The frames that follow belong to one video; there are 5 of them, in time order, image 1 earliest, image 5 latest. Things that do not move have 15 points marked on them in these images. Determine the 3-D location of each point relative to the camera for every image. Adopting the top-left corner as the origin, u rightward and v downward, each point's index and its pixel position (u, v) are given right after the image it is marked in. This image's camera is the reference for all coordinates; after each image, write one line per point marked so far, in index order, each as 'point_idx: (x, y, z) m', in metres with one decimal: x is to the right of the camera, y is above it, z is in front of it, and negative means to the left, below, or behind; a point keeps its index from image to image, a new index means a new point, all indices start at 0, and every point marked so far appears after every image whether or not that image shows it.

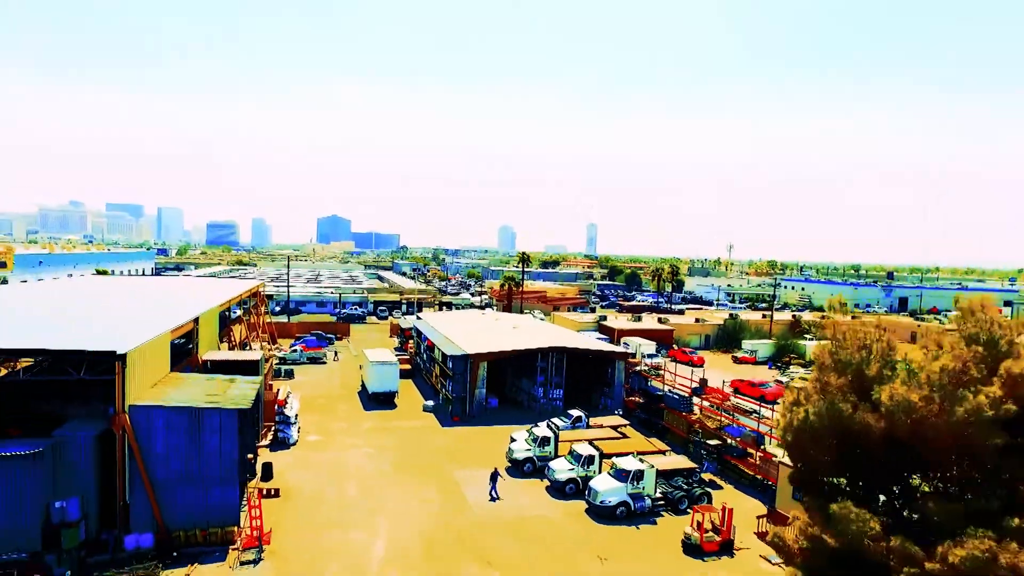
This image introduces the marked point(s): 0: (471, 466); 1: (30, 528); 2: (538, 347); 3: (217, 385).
0: (-0.7, -3.1, +10.4) m
1: (-5.3, -2.6, +6.5) m
2: (+0.6, -1.4, +14.0) m
3: (-4.3, -1.4, +8.7) m
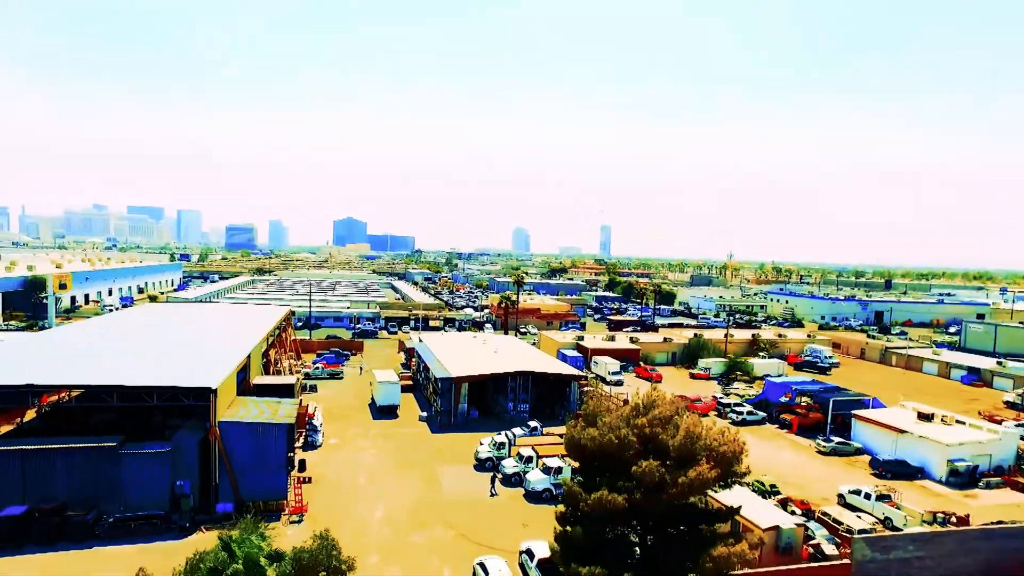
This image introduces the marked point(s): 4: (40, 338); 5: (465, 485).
0: (-1.5, -4.2, +14.3) m
1: (-6.2, -3.7, +10.5) m
2: (-0.1, -2.5, +17.9) m
3: (-5.2, -2.5, +12.7) m
4: (-12.8, -1.3, +16.1) m
5: (-1.0, -4.3, +13.0) m
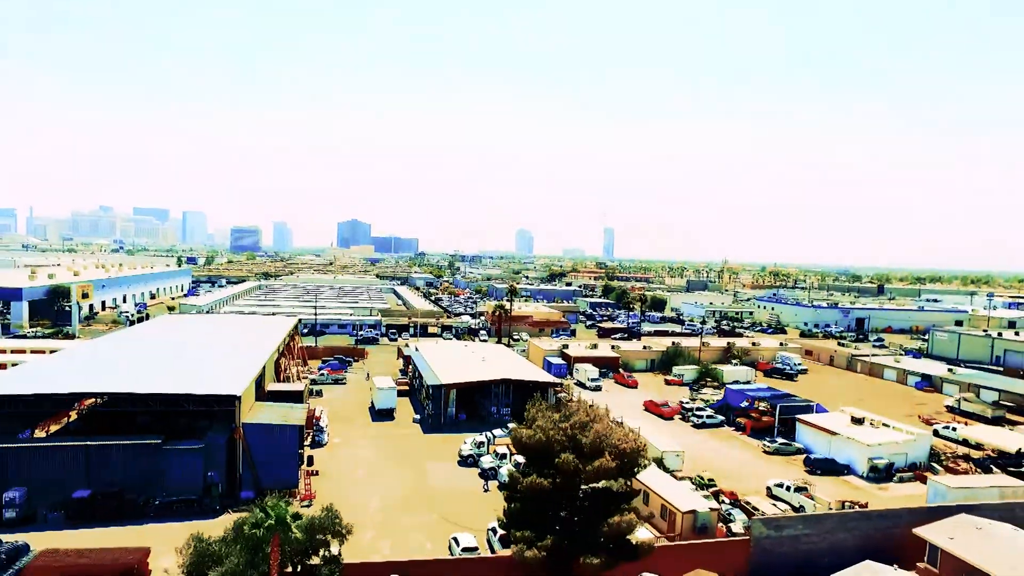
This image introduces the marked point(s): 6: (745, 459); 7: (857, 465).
0: (-2.1, -4.8, +16.6) m
1: (-6.8, -4.2, +12.9) m
2: (-0.7, -3.1, +20.2) m
3: (-5.8, -3.1, +15.1) m
4: (-13.3, -1.9, +18.5) m
5: (-1.6, -4.9, +15.3) m
6: (+6.9, -5.1, +17.6) m
7: (+9.8, -5.0, +16.9) m
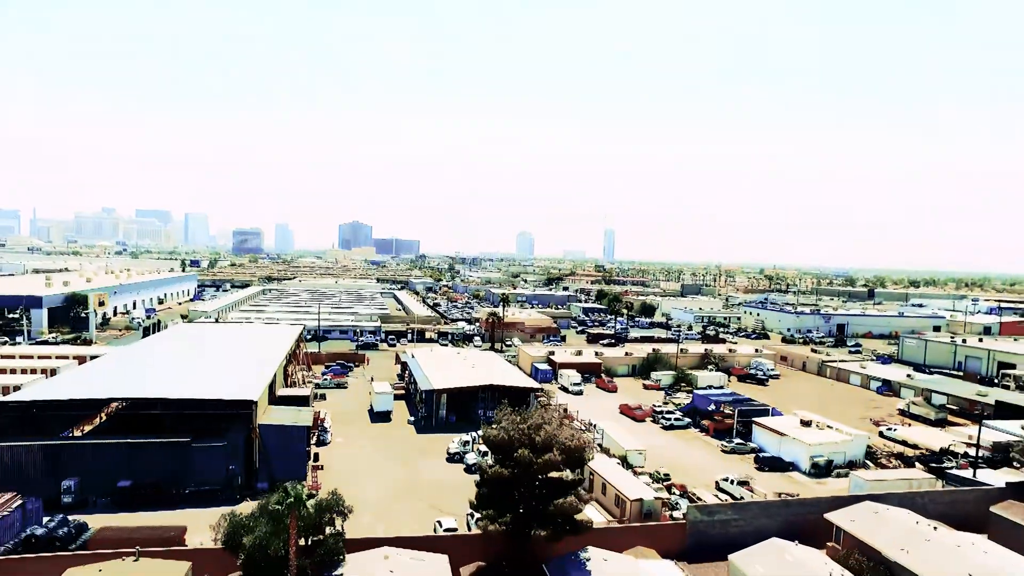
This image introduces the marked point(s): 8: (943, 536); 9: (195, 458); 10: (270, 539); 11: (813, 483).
0: (-2.7, -5.3, +18.8) m
1: (-7.4, -4.8, +15.0) m
2: (-1.3, -3.6, +22.3) m
3: (-6.4, -3.6, +17.2) m
4: (-13.9, -2.4, +20.7) m
5: (-2.2, -5.4, +17.5) m
6: (+6.4, -5.6, +19.8) m
7: (+9.2, -5.6, +19.0) m
8: (+8.8, -5.1, +12.2) m
9: (-7.9, -4.3, +14.9) m
10: (-3.9, -4.1, +9.6) m
11: (+9.0, -5.9, +17.9) m
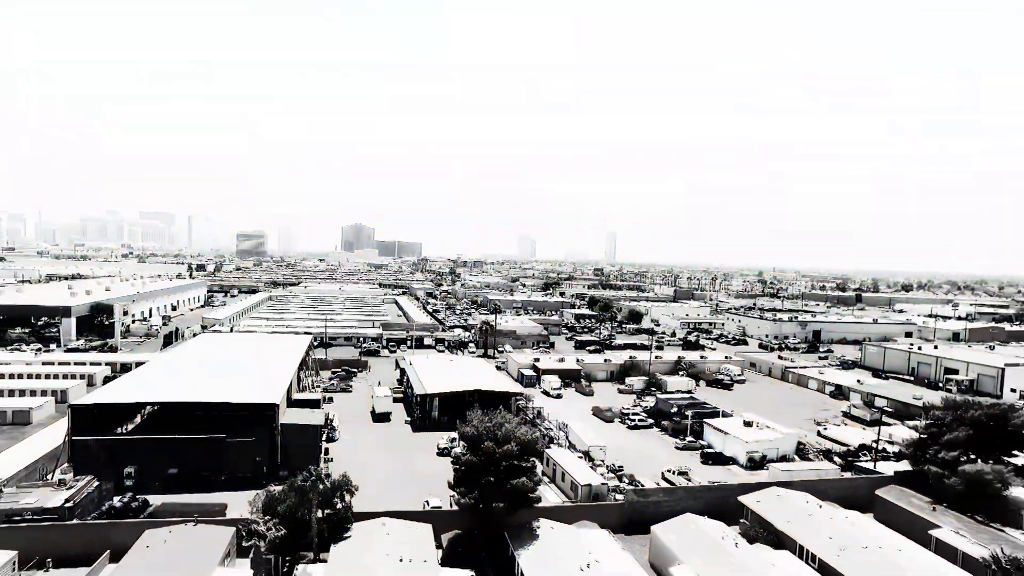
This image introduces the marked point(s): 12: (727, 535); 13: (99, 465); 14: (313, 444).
0: (-3.4, -6.1, +22.0) m
1: (-8.1, -5.5, +18.3) m
2: (-2.0, -4.4, +25.6) m
3: (-7.1, -4.4, +20.5) m
4: (-14.6, -3.2, +24.0) m
5: (-2.9, -6.2, +20.8) m
6: (+5.6, -6.3, +23.0) m
7: (+8.5, -6.3, +22.2) m
8: (+8.0, -5.8, +15.4) m
9: (-8.7, -5.0, +18.2) m
10: (-4.7, -4.8, +12.9) m
11: (+8.3, -6.6, +21.1) m
12: (+5.2, -6.0, +14.4) m
13: (-12.2, -5.2, +17.4) m
14: (-6.5, -5.1, +19.2) m
